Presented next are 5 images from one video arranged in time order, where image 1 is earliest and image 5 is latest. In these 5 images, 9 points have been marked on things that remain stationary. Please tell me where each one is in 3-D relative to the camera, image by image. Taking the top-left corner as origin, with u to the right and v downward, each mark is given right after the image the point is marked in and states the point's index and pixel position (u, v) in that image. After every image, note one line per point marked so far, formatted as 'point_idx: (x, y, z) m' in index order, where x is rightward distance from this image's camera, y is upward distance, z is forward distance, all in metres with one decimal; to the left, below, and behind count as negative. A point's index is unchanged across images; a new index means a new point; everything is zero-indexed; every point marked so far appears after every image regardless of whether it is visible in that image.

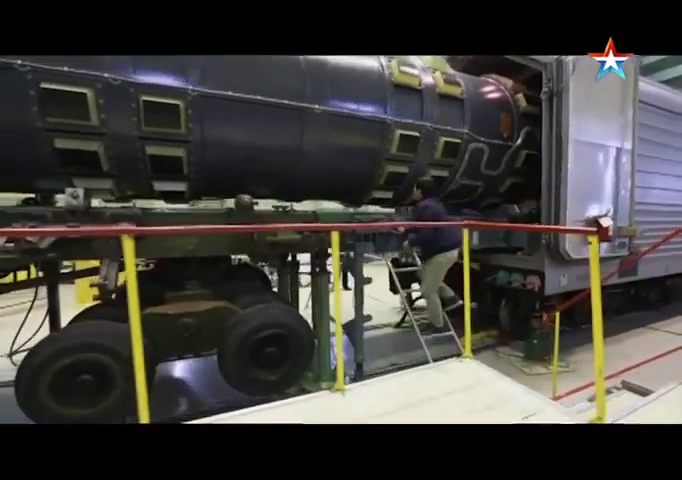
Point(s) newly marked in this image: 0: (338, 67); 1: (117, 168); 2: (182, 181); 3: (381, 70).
0: (0.0, +1.7, +3.2) m
1: (-2.0, +0.6, +2.7) m
2: (-1.6, +0.6, +3.0) m
3: (+0.4, +1.8, +3.4) m
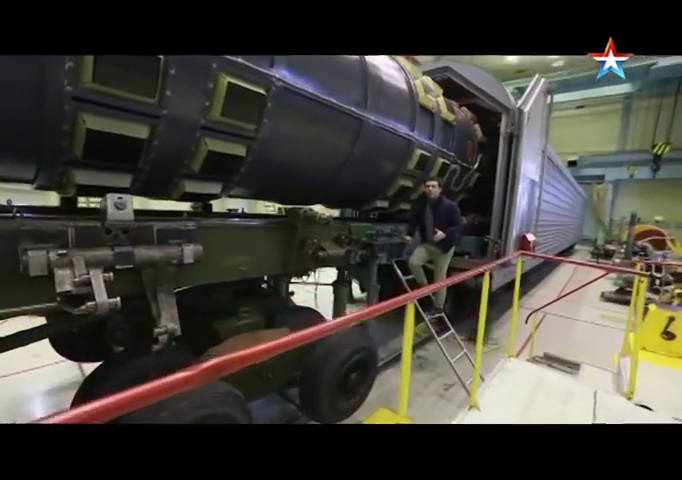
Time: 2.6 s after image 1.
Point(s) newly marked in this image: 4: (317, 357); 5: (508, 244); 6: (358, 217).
0: (+0.5, +1.6, +3.1) m
1: (-1.2, +0.5, +1.9) m
2: (-0.9, +0.4, +2.3) m
3: (+0.8, +1.7, +3.5) m
4: (-0.1, -0.9, +2.4) m
5: (+2.5, -0.1, +4.8) m
6: (+0.2, +0.4, +4.8) m
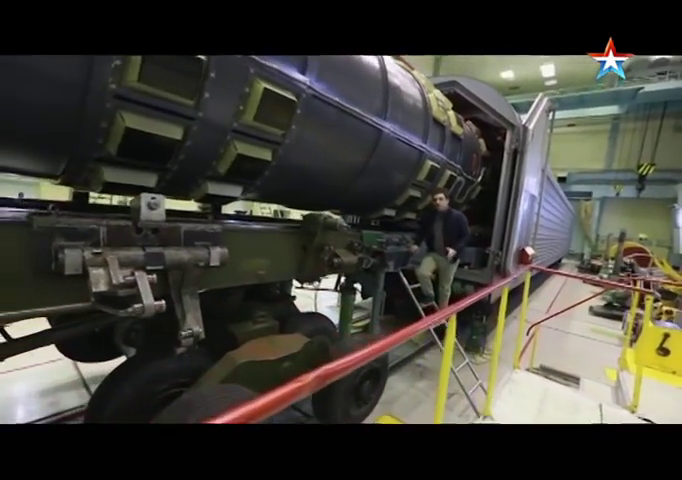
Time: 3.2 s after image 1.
0: (+0.7, +1.5, +3.2) m
1: (-1.0, +0.5, +1.9) m
2: (-0.8, +0.4, +2.3) m
3: (+1.0, +1.6, +3.6) m
4: (0.0, -0.9, +2.4) m
5: (+2.6, -0.3, +4.9) m
6: (+0.3, +0.3, +4.8) m
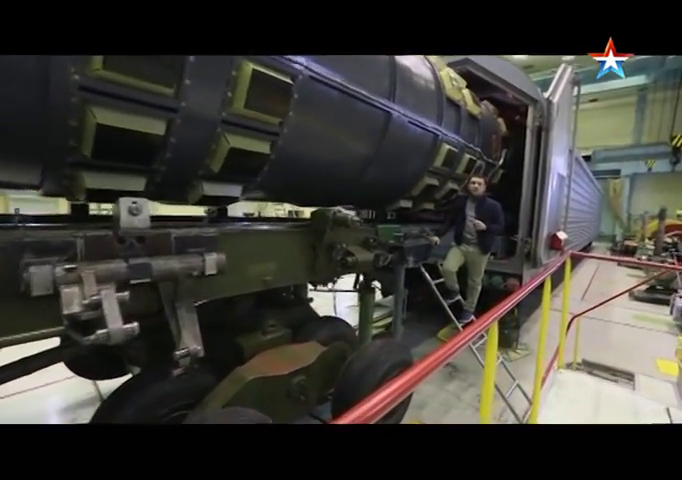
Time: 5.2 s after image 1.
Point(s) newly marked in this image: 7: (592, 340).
0: (+0.7, +1.6, +2.9) m
1: (-1.0, +0.4, +1.7) m
2: (-0.7, +0.4, +2.1) m
3: (+1.0, +1.7, +3.3) m
4: (+0.1, -0.9, +2.1) m
5: (+2.8, 0.0, +4.5) m
6: (+0.5, +0.3, +4.5) m
7: (+3.9, -1.6, +4.9) m
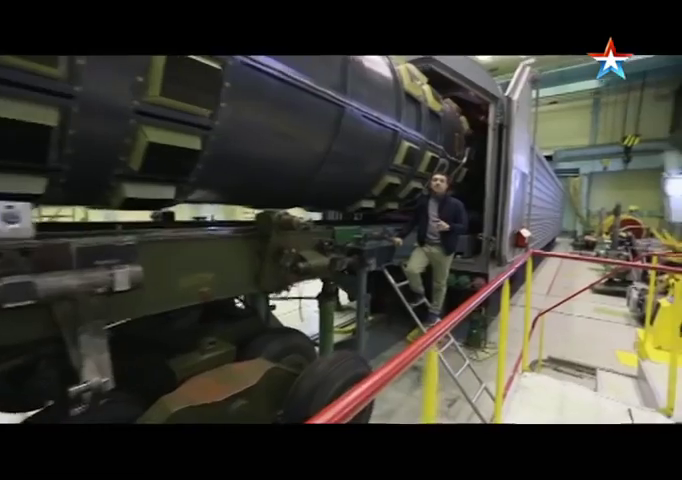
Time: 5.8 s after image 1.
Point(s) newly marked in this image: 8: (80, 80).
0: (+0.2, +1.6, +2.8) m
1: (-1.3, +0.4, +1.5) m
2: (-1.0, +0.3, +1.9) m
3: (+0.5, +1.7, +3.1) m
4: (-0.2, -0.9, +1.9) m
5: (+2.3, 0.0, +4.5) m
6: (0.0, +0.3, +4.4) m
7: (+3.4, -1.5, +5.0) m
8: (-1.1, +0.7, +1.3) m
